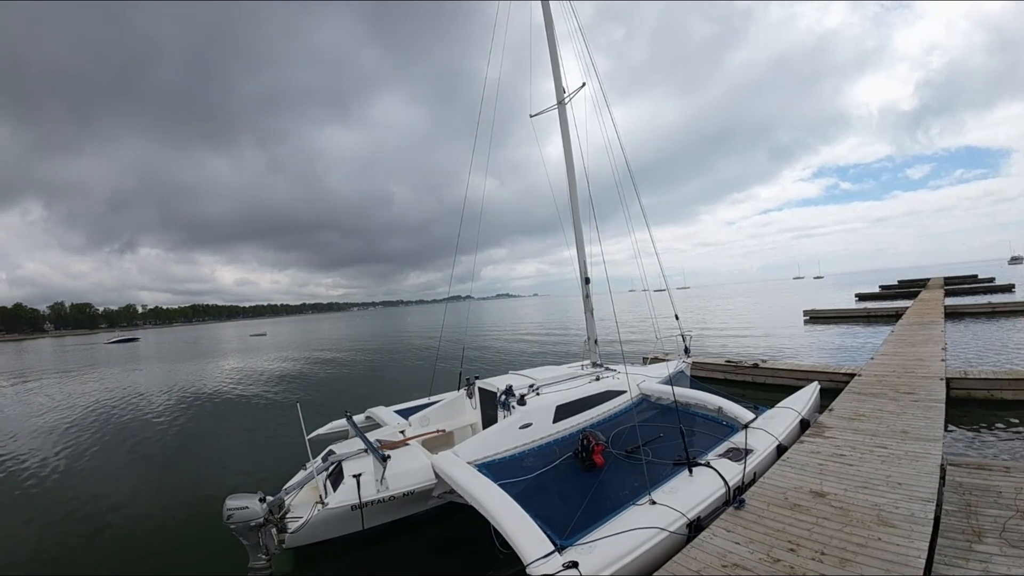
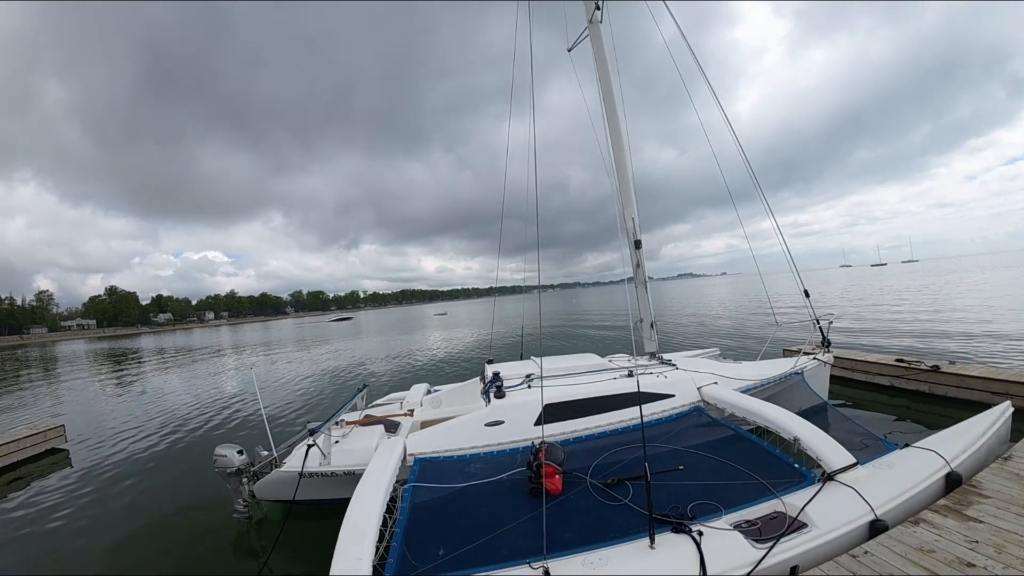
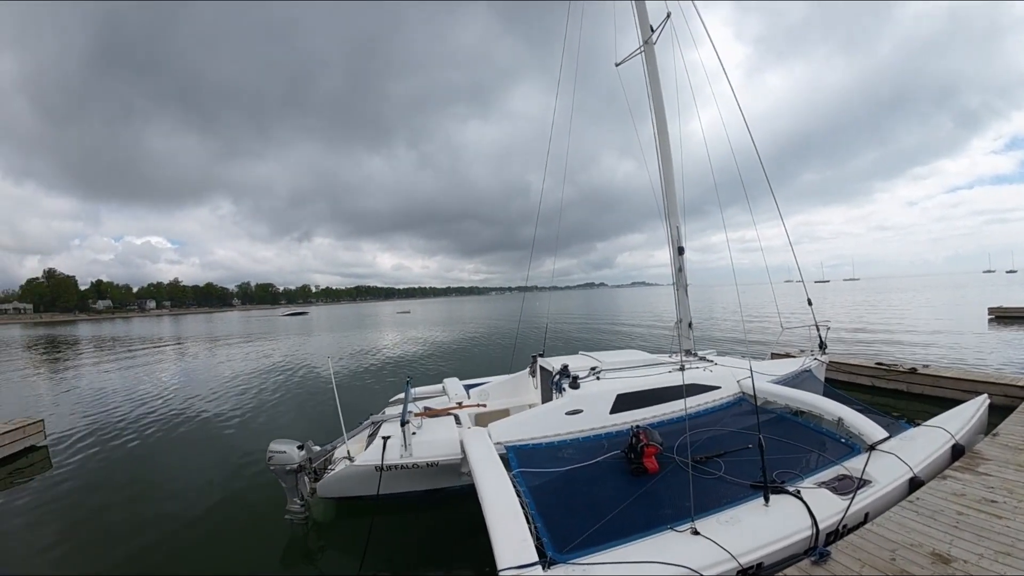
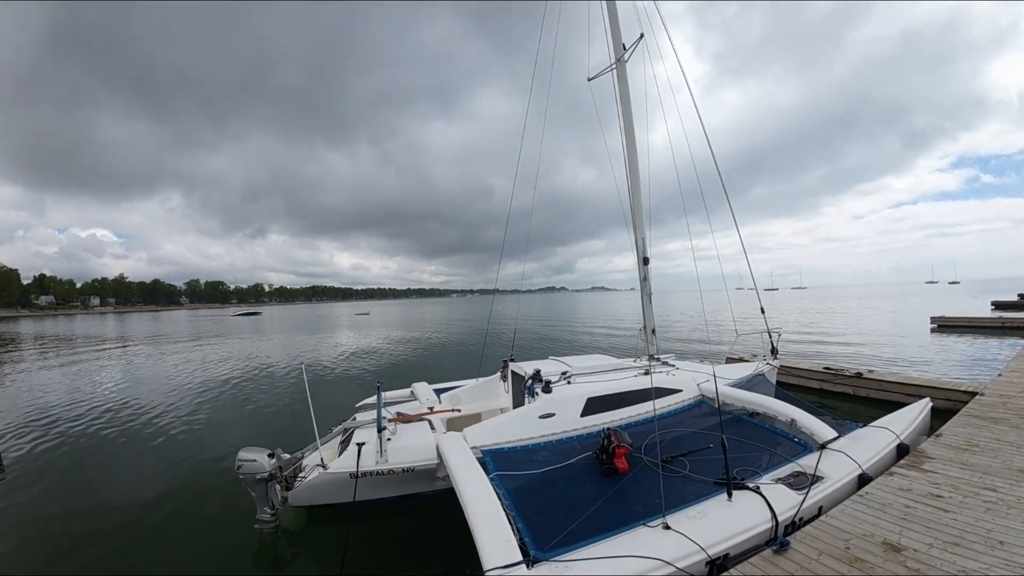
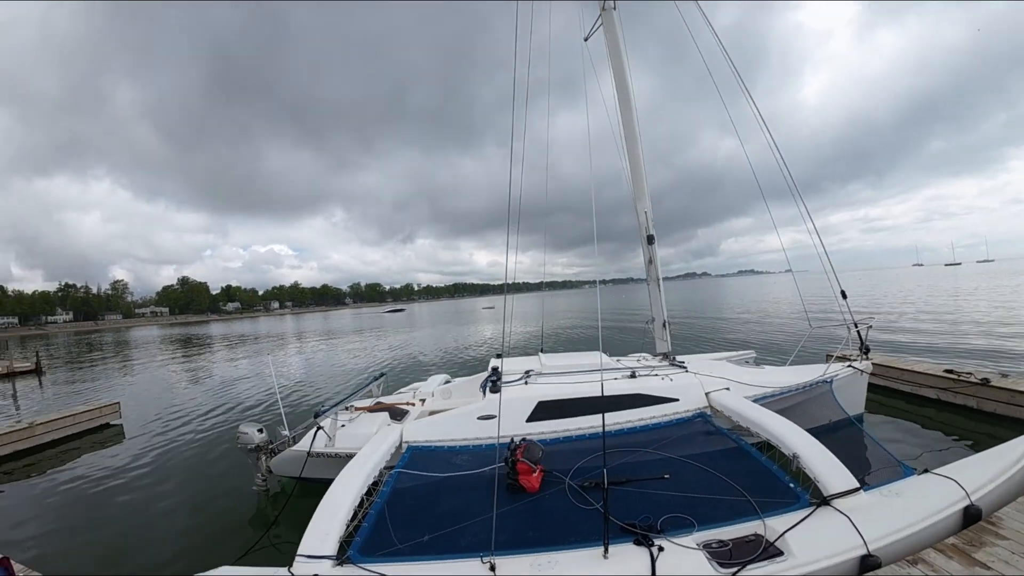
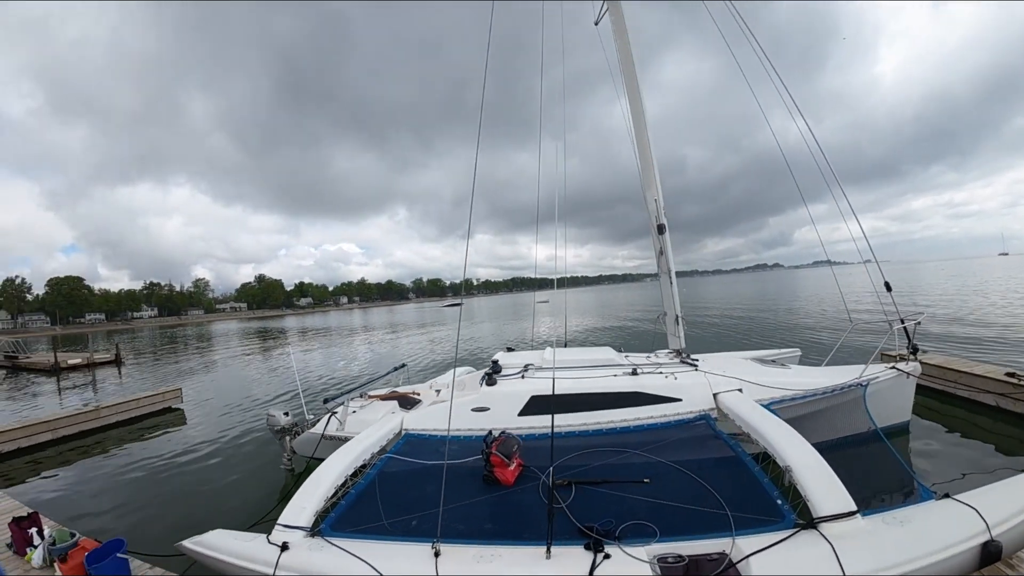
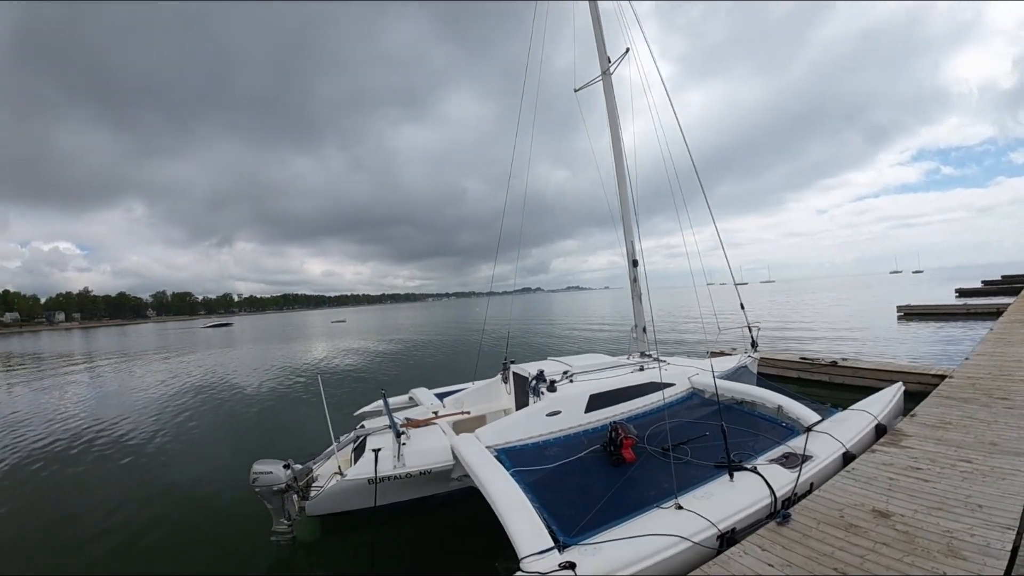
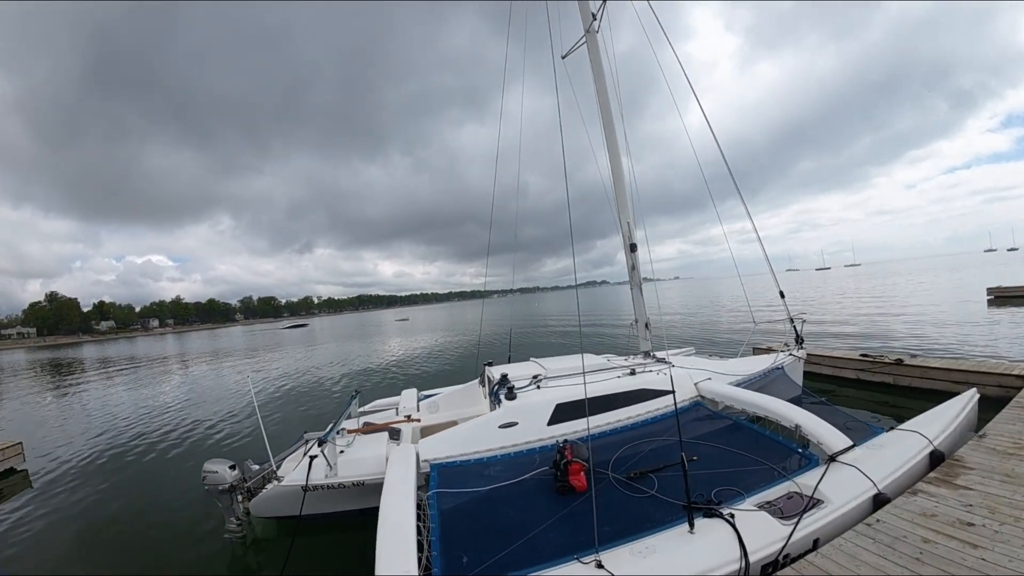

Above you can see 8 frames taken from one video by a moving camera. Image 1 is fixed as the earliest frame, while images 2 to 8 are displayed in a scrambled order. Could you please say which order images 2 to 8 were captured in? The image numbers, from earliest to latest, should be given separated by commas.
7, 4, 3, 8, 2, 5, 6
